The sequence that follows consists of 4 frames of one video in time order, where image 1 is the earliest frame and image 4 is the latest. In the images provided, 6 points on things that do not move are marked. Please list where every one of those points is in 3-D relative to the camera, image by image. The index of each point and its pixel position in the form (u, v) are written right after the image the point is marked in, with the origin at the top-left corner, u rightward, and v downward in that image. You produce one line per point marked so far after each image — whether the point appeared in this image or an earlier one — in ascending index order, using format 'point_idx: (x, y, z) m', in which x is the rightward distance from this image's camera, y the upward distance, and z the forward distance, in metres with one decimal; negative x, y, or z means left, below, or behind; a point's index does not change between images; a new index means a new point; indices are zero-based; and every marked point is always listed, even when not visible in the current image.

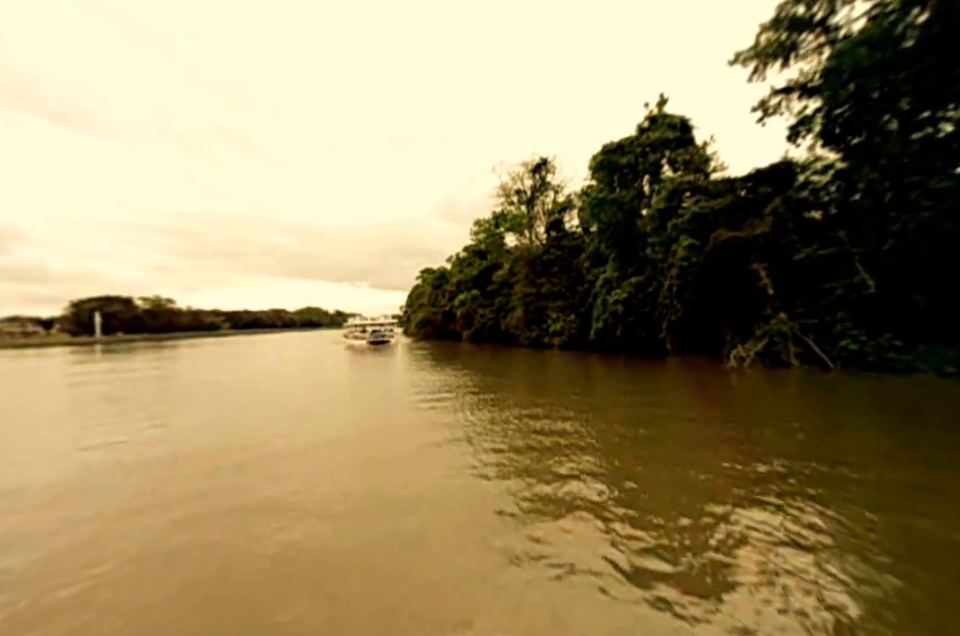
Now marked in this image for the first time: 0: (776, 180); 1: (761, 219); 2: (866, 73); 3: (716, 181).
0: (+14.6, +6.8, +18.0) m
1: (+13.8, +4.9, +17.8) m
2: (+12.9, +8.1, +12.2) m
3: (+12.8, +7.4, +19.7) m
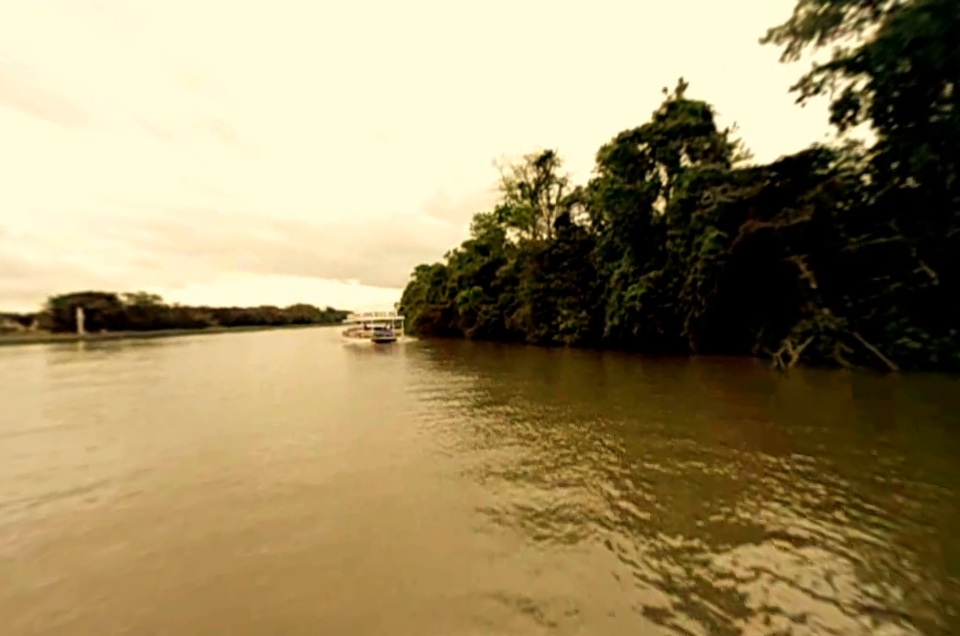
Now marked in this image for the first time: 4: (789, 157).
0: (+15.2, +7.0, +17.0) m
1: (+14.4, +5.0, +16.8) m
2: (+13.6, +8.2, +11.1) m
3: (+13.3, +7.6, +18.6) m
4: (+14.7, +7.6, +17.2) m
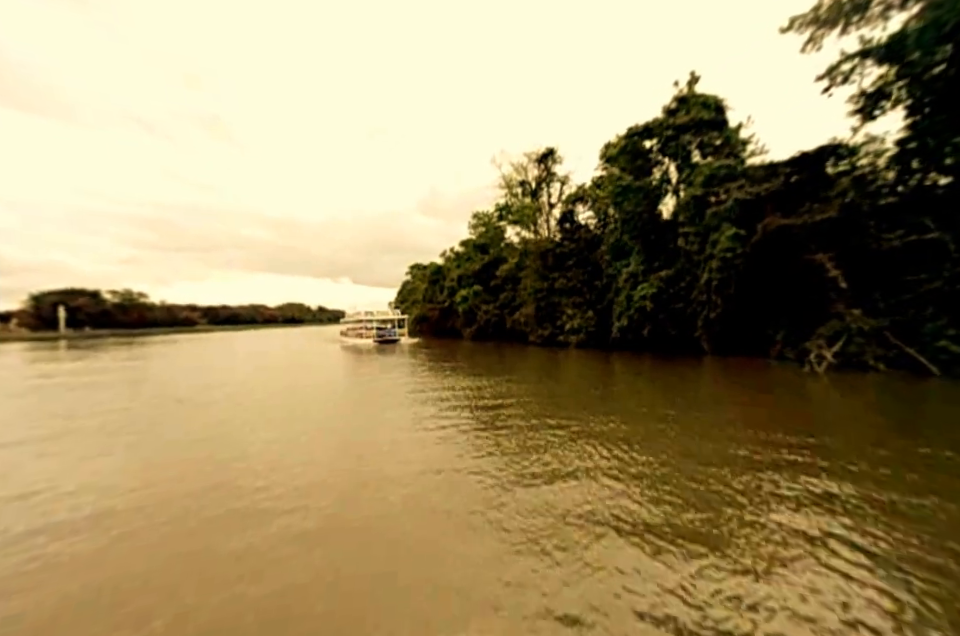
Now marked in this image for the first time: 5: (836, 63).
0: (+15.6, +6.9, +16.4) m
1: (+14.8, +5.0, +16.2) m
2: (+14.1, +8.2, +10.5) m
3: (+13.7, +7.5, +18.0) m
4: (+15.0, +7.6, +16.6) m
5: (+12.7, +9.1, +13.0) m
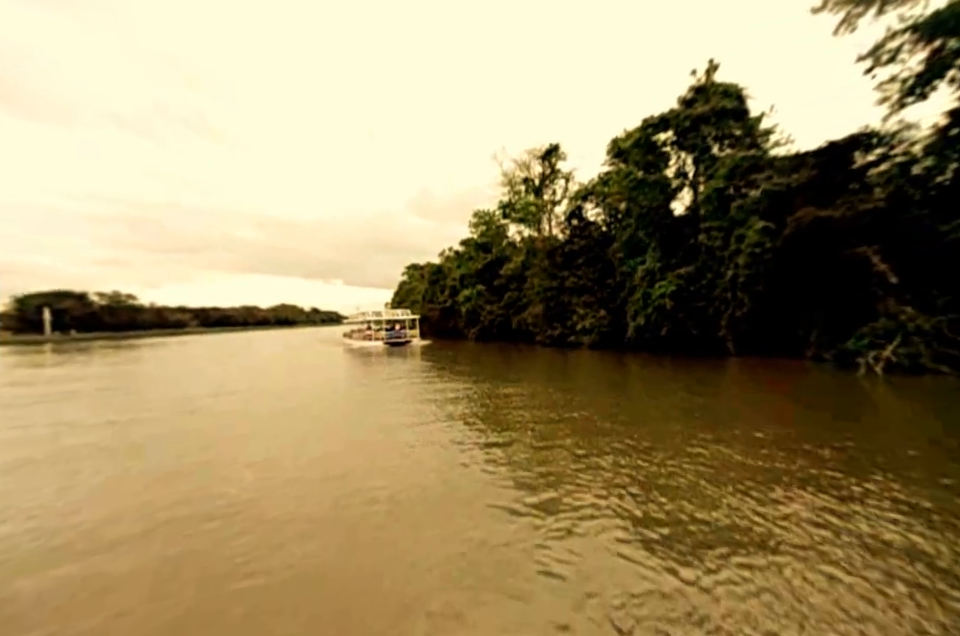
0: (+16.1, +7.0, +15.5) m
1: (+15.3, +5.0, +15.3) m
2: (+14.7, +8.3, +9.6) m
3: (+14.1, +7.6, +17.1) m
4: (+15.5, +7.6, +15.7) m
5: (+13.2, +9.1, +12.0) m
